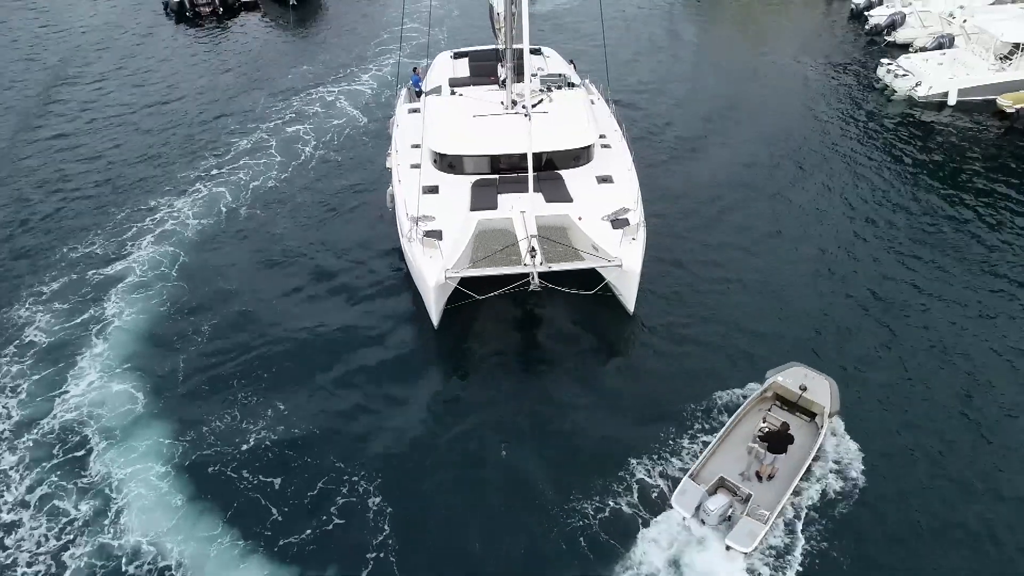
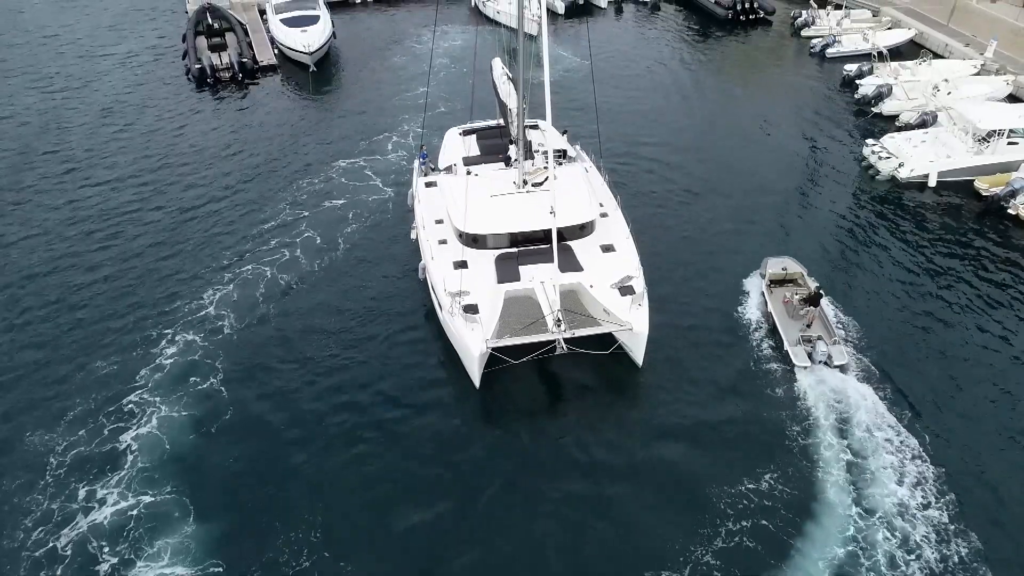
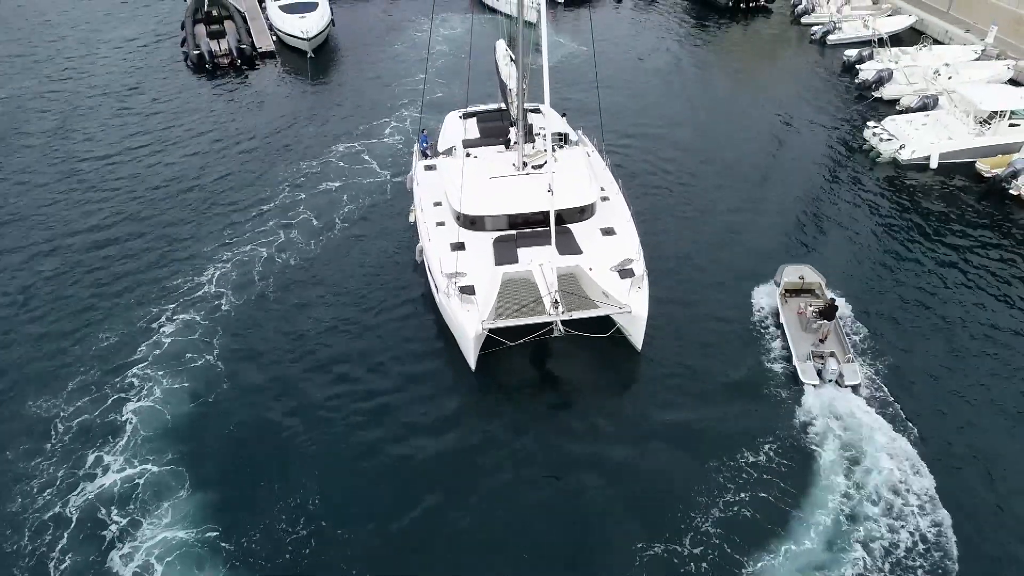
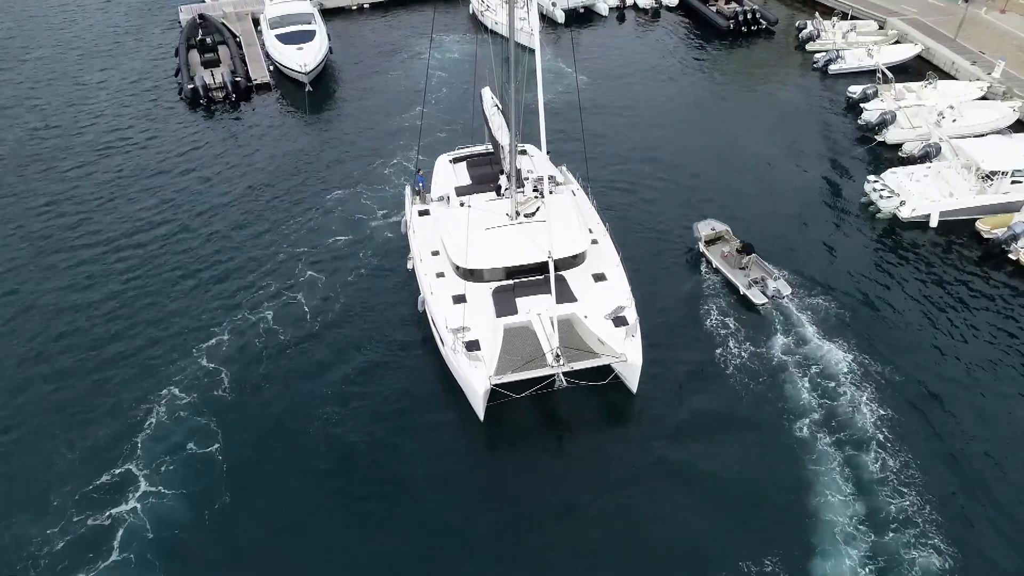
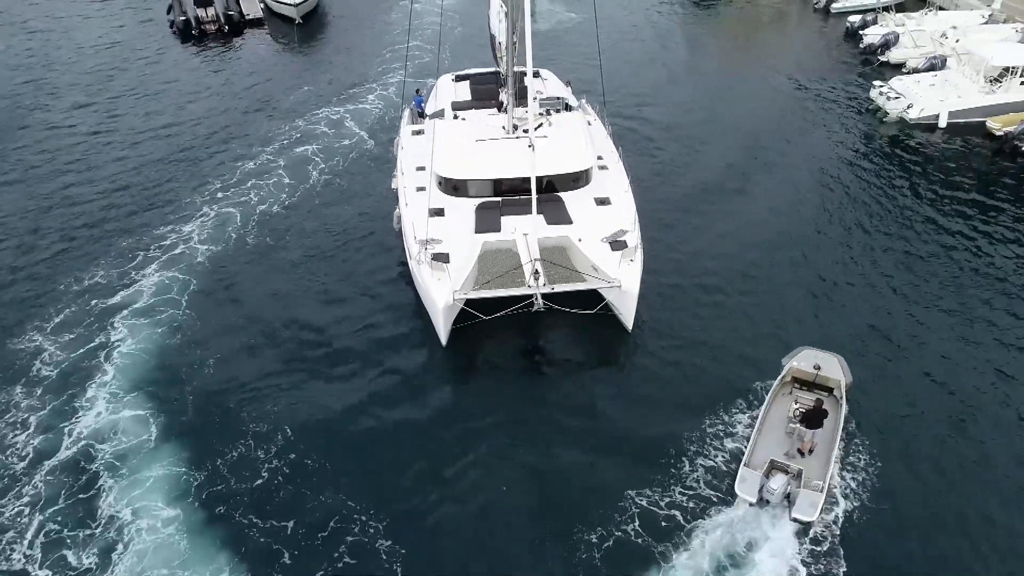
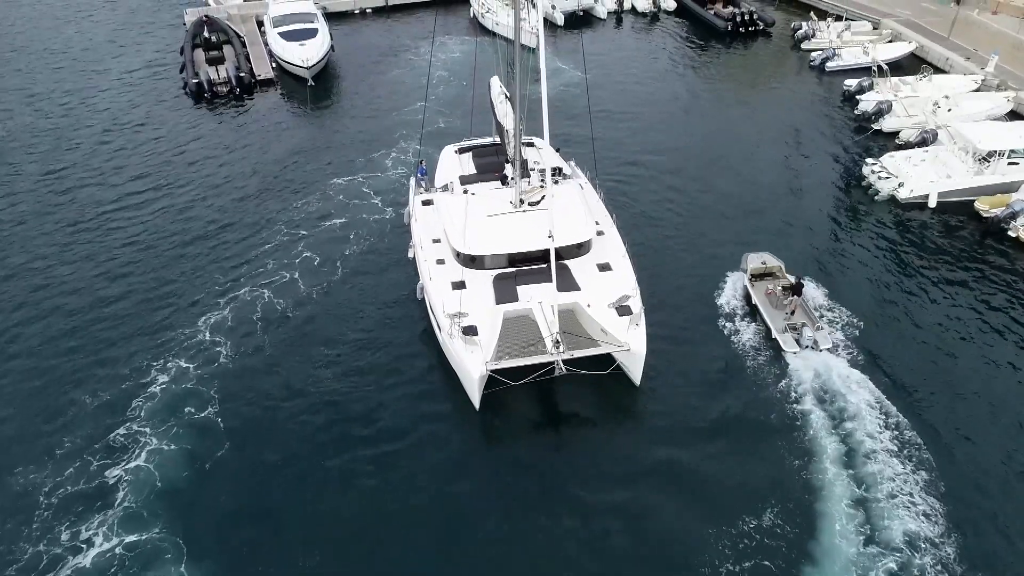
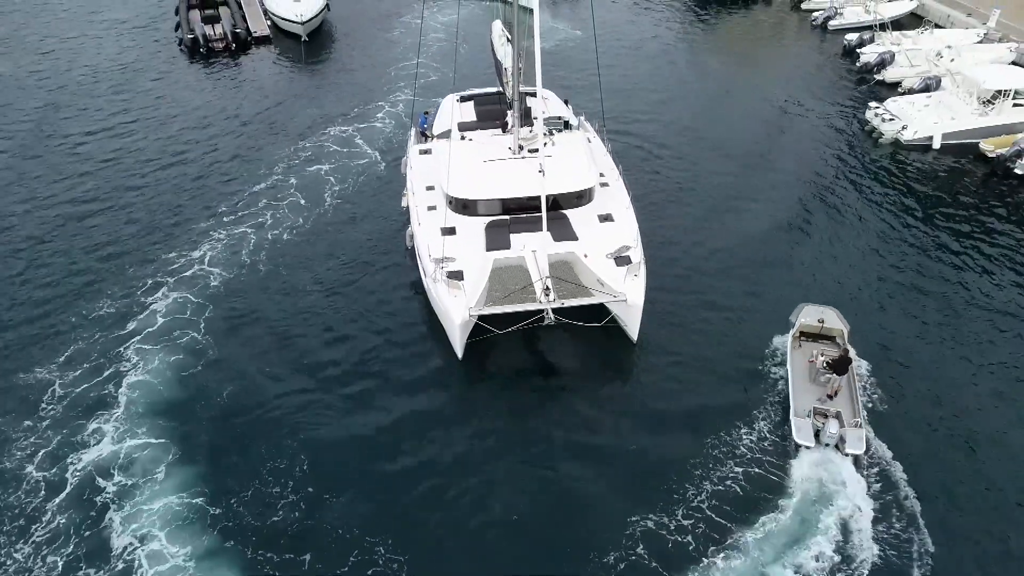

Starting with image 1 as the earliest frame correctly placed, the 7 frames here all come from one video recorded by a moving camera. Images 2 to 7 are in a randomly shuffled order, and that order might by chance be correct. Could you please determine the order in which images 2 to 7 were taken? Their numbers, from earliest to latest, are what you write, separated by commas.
5, 7, 3, 2, 6, 4
